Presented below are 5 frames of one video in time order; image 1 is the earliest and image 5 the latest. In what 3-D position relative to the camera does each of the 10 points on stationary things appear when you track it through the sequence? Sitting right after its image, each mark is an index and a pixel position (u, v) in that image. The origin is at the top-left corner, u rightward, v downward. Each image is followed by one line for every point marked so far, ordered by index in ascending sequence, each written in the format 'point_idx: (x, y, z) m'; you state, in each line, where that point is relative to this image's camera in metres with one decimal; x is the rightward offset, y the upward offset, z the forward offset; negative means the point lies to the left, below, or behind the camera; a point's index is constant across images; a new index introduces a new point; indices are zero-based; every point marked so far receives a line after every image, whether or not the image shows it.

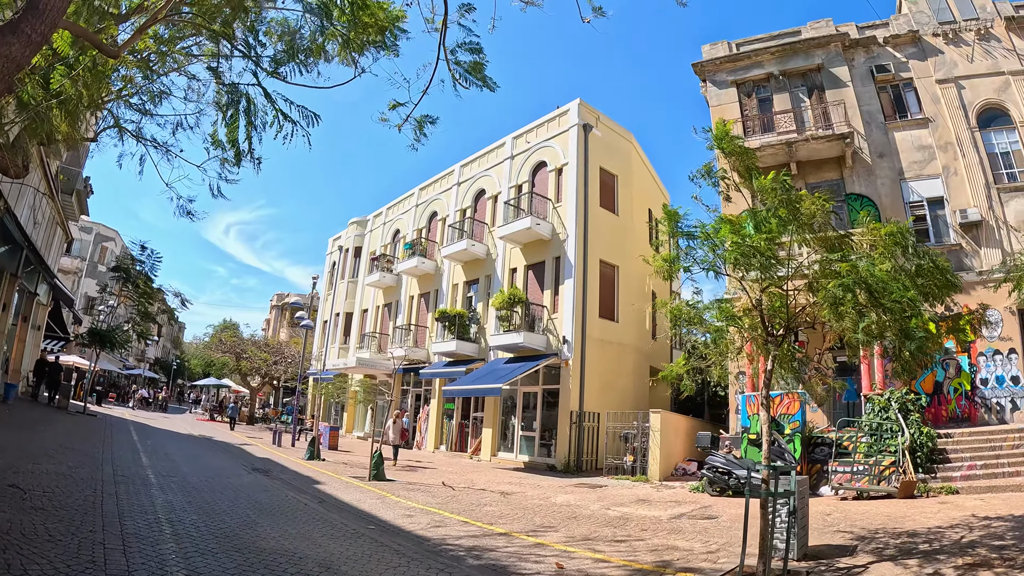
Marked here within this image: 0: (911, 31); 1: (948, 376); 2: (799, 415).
0: (+11.6, +7.4, +15.7) m
1: (+10.6, -2.2, +13.6) m
2: (+7.1, -3.1, +13.5) m
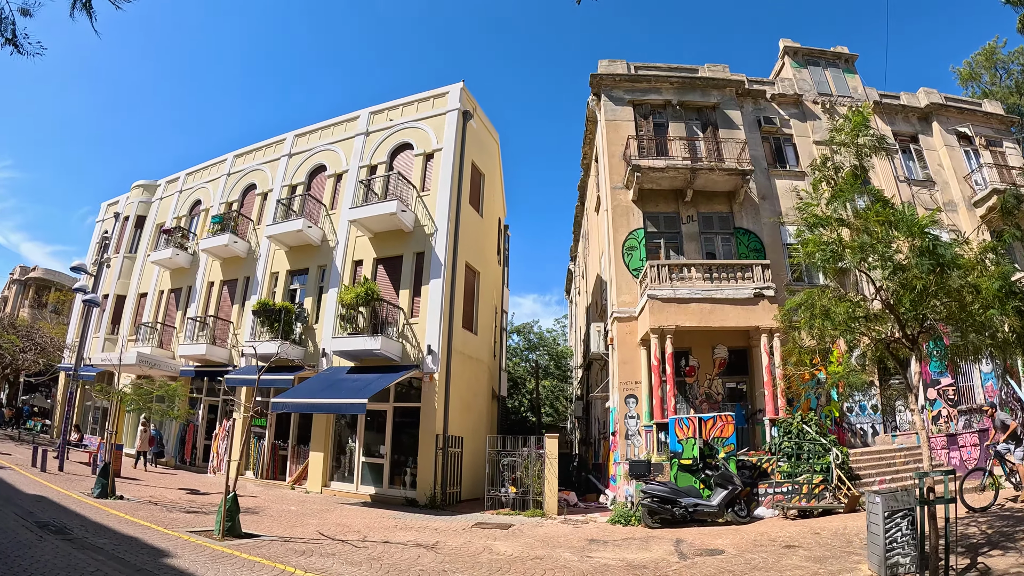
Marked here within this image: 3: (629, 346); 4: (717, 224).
0: (+9.0, +6.2, +18.0) m
1: (+8.1, -3.2, +15.0) m
2: (+5.0, -3.6, +13.3) m
3: (+3.3, -1.6, +15.4) m
4: (+6.1, +1.9, +16.5) m
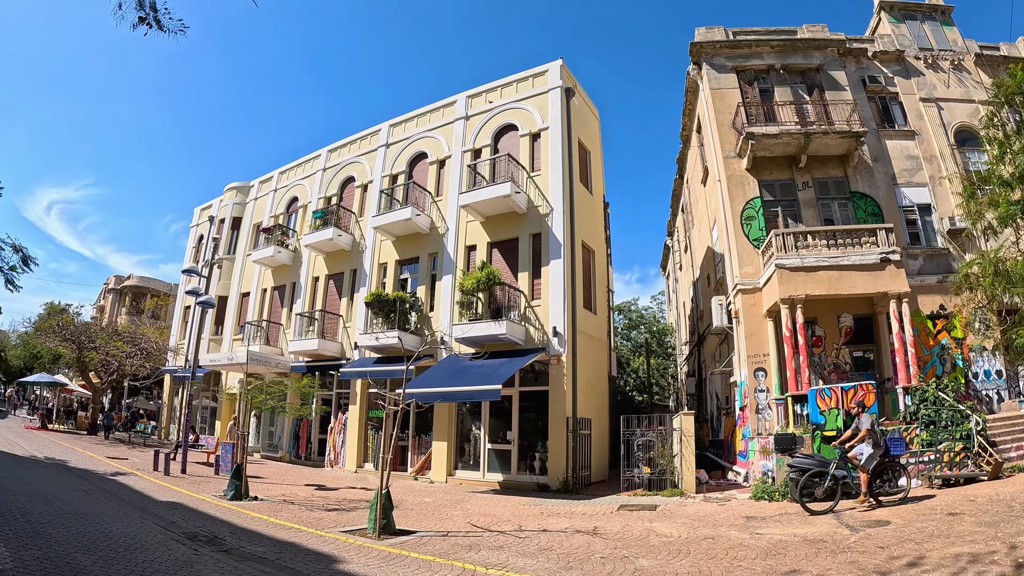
0: (+11.8, +7.4, +17.3) m
1: (+11.4, -2.2, +14.7) m
2: (+8.3, -2.8, +13.0) m
3: (+6.5, -0.8, +15.0) m
4: (+9.1, +2.8, +16.0) m
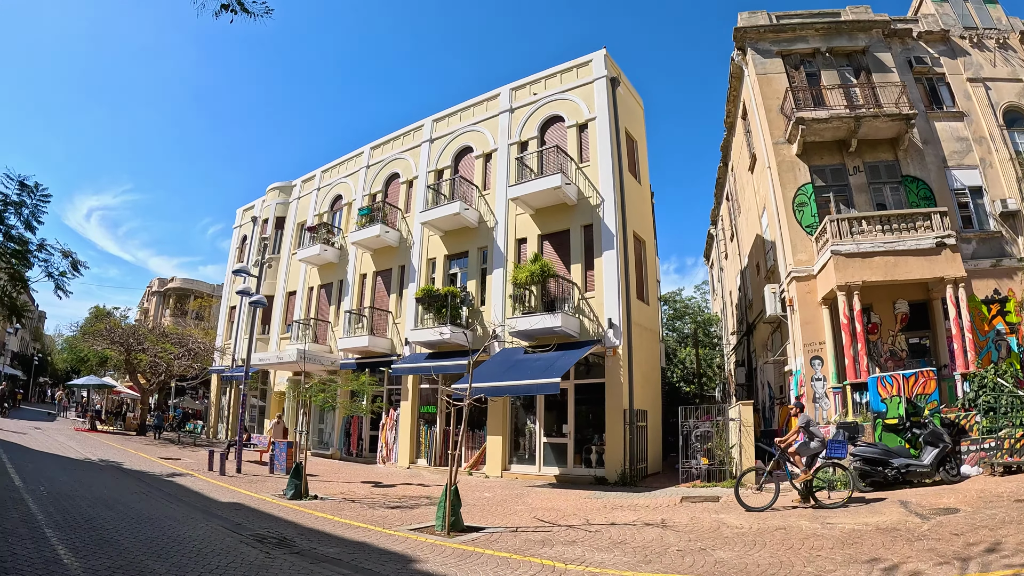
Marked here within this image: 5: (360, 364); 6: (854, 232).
0: (+13.0, +7.8, +17.0) m
1: (+12.8, -1.7, +14.6) m
2: (+9.7, -2.5, +12.9) m
3: (+7.8, -0.5, +14.9) m
4: (+10.4, +3.2, +15.8) m
5: (-4.7, -2.4, +17.4) m
6: (+8.7, +1.4, +14.4) m
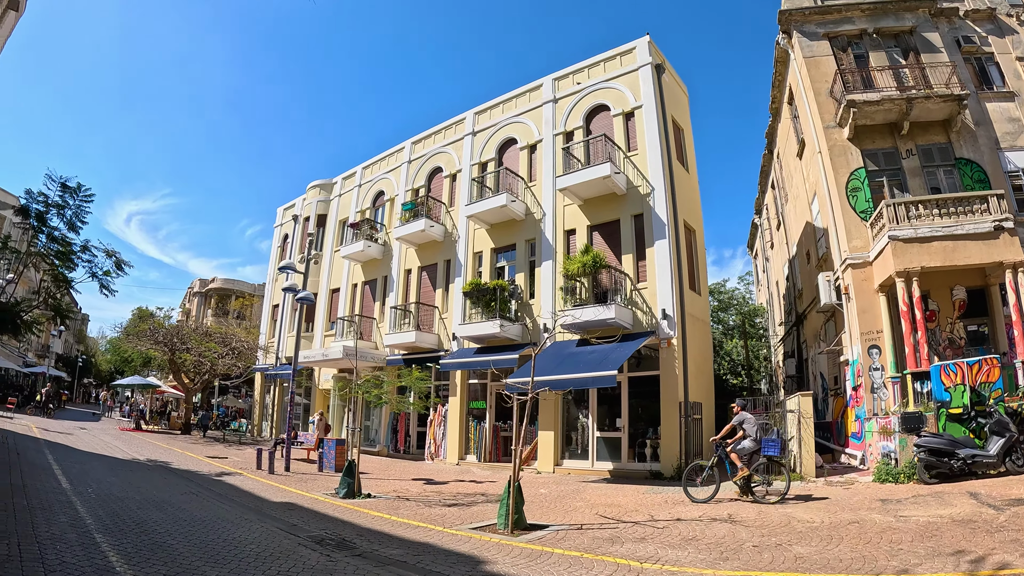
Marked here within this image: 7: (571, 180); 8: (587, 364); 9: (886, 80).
0: (+14.1, +8.3, +16.7) m
1: (+14.1, -1.3, +14.3) m
2: (+11.0, -2.1, +12.6) m
3: (+9.1, -0.1, +14.6) m
4: (+11.6, +3.6, +15.5) m
5: (-3.4, -2.2, +17.1) m
6: (+10.0, +1.8, +14.1) m
7: (+1.4, +2.9, +14.9) m
8: (+1.8, -1.8, +13.2) m
9: (+10.4, +5.8, +15.6) m
